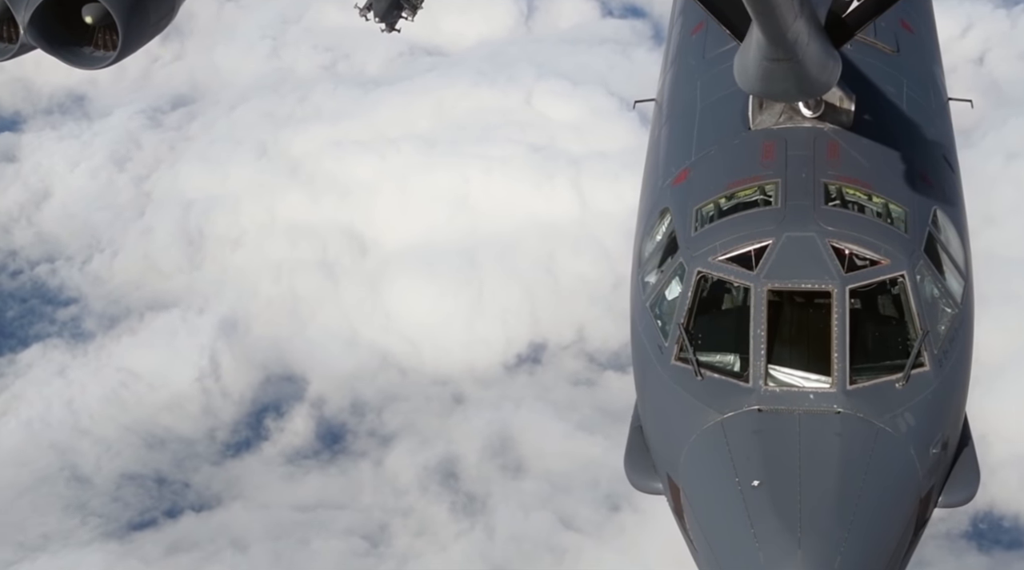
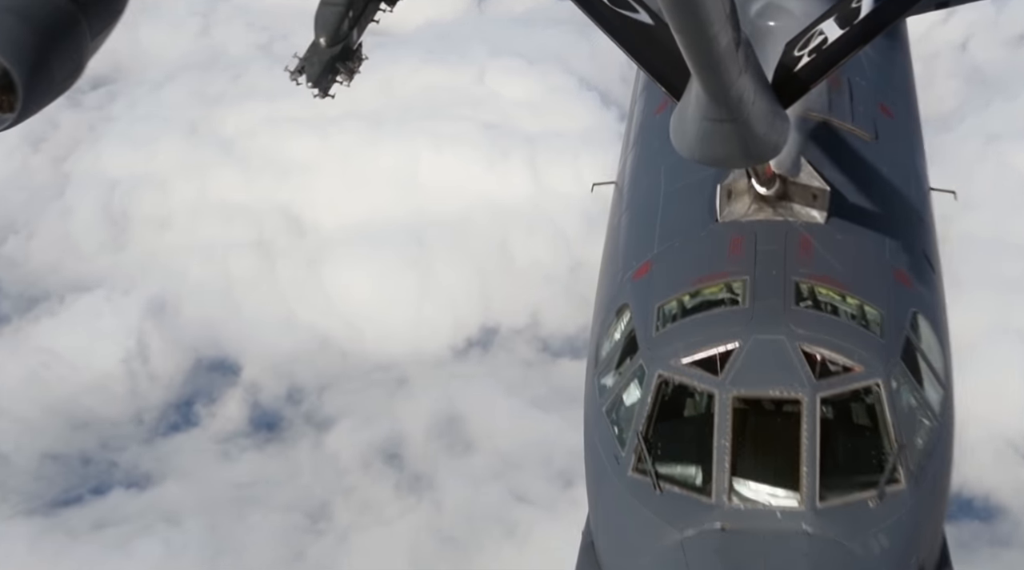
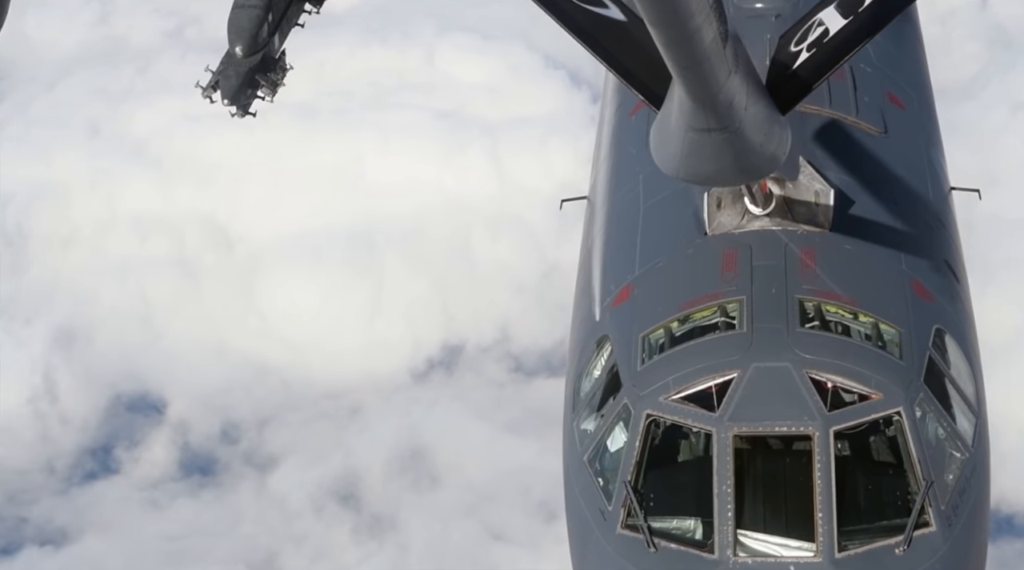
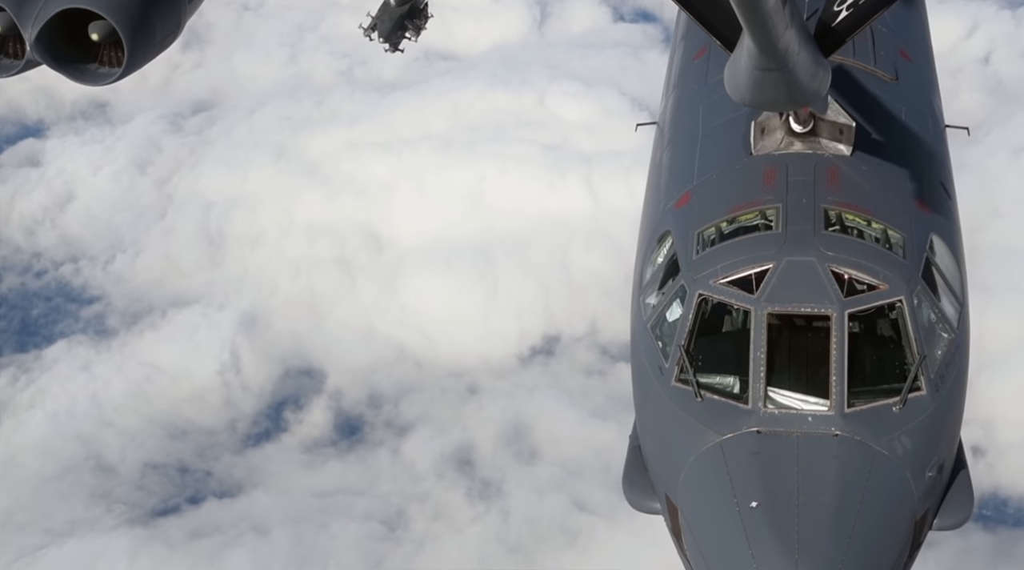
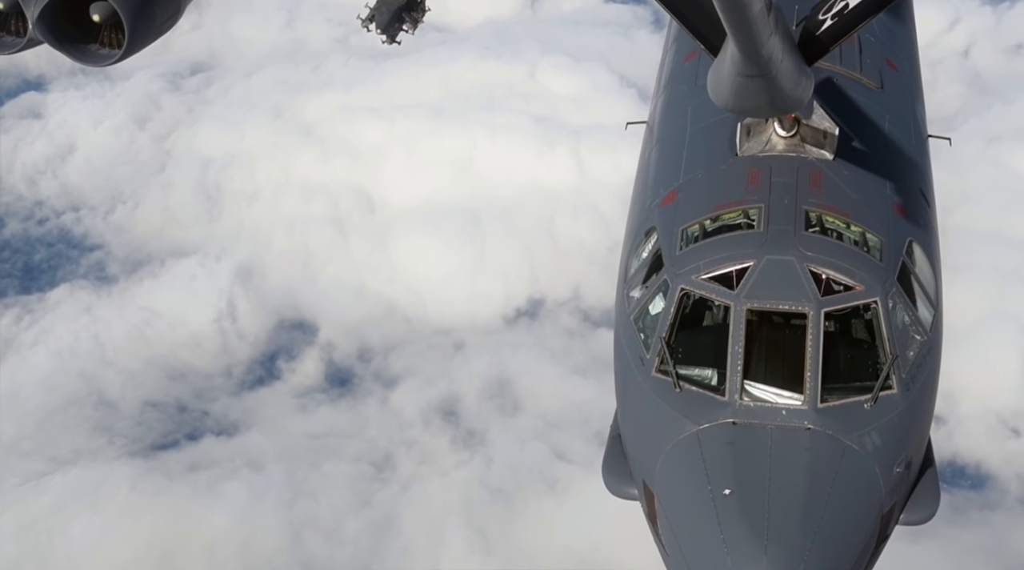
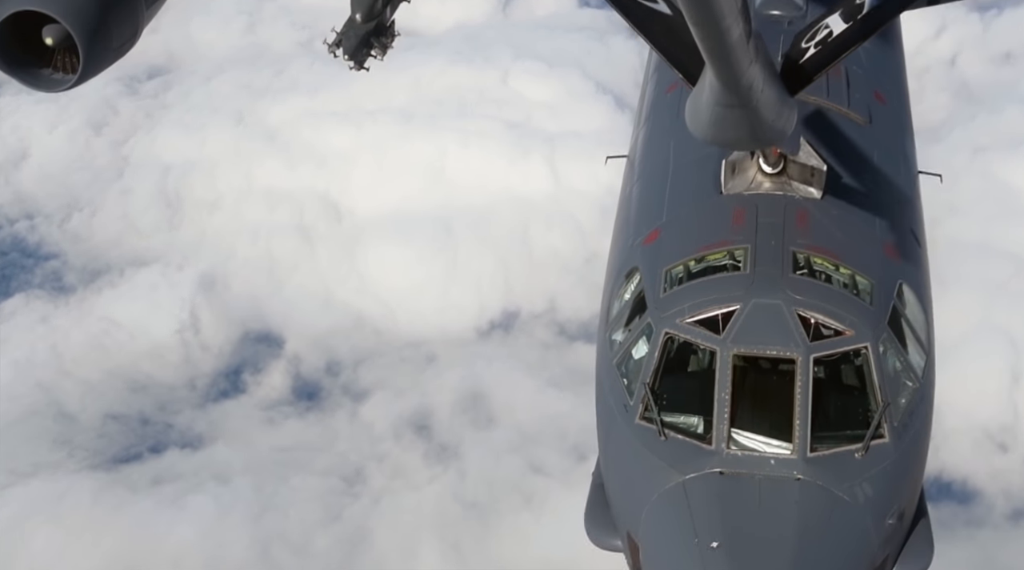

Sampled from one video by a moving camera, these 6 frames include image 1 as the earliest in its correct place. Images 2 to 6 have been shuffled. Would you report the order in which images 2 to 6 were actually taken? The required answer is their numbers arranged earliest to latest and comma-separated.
4, 5, 6, 2, 3
